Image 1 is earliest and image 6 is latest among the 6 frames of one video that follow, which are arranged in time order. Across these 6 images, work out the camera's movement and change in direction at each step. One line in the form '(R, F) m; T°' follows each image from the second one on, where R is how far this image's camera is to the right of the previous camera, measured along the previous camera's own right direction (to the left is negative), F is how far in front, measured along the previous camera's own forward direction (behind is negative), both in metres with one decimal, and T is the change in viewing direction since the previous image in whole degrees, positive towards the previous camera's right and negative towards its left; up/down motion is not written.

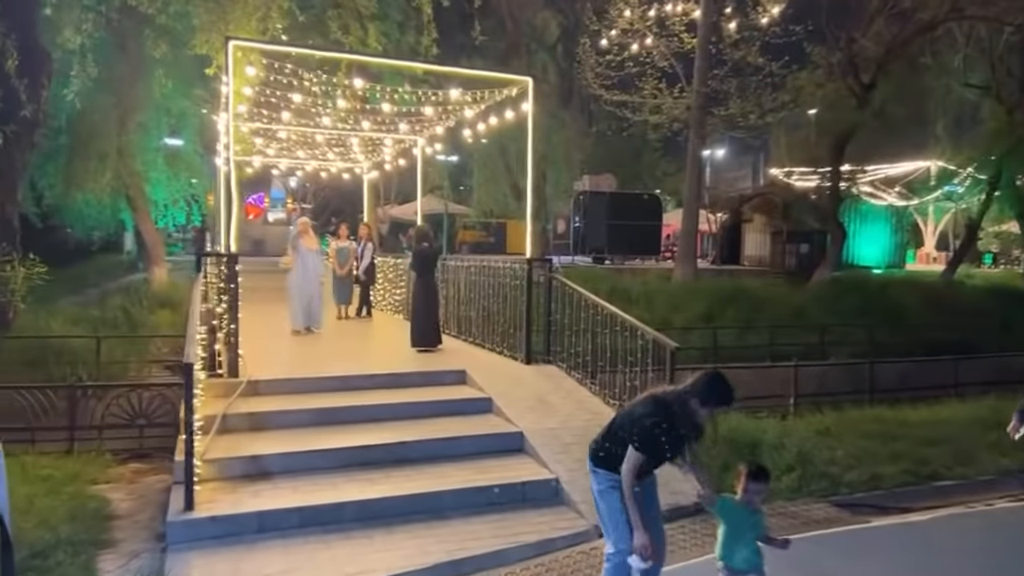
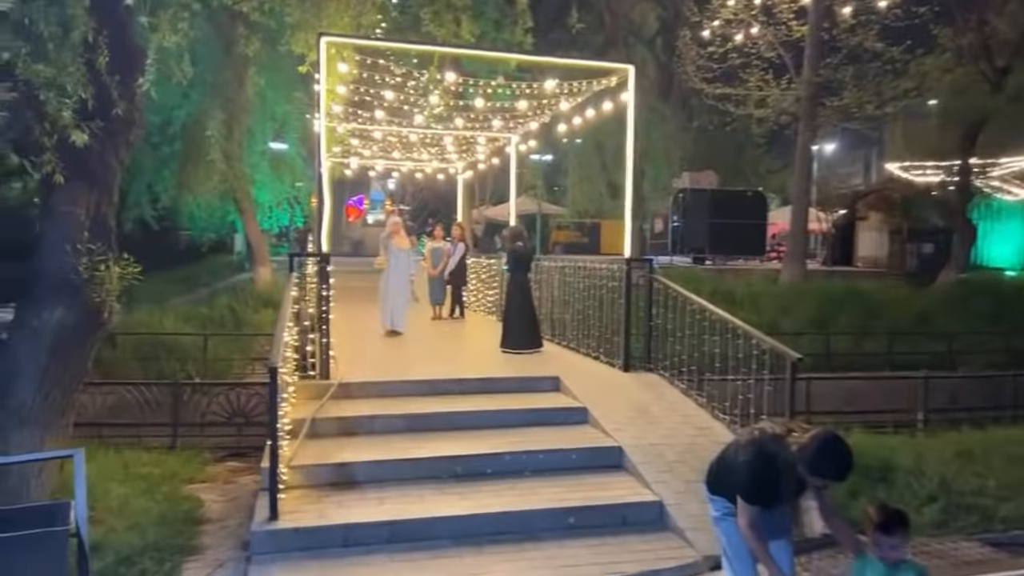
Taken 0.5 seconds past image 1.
(0.0, +0.5) m; -7°
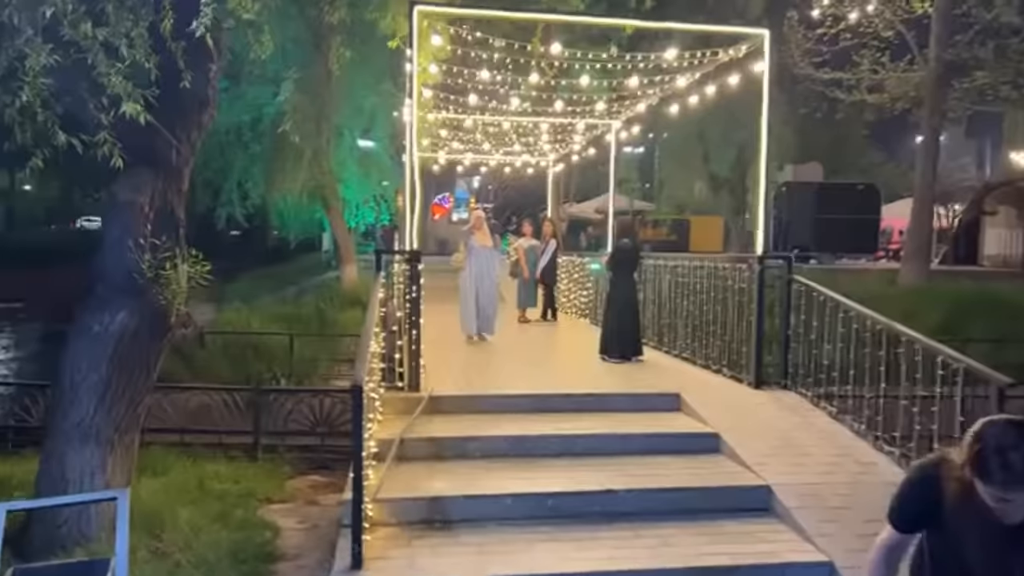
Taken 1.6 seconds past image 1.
(-0.3, +1.0) m; -6°
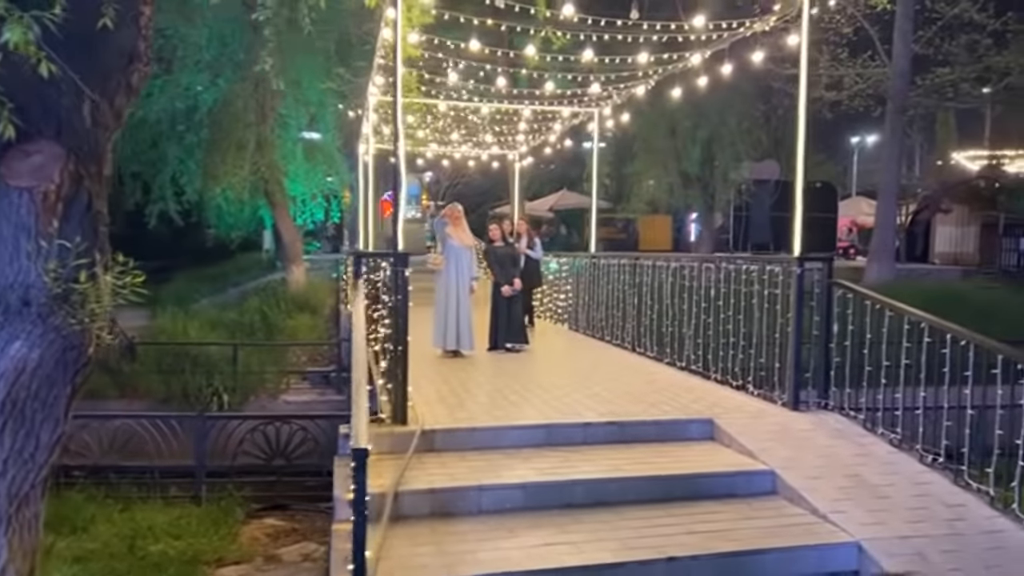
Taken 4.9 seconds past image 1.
(-0.5, +1.2) m; +5°
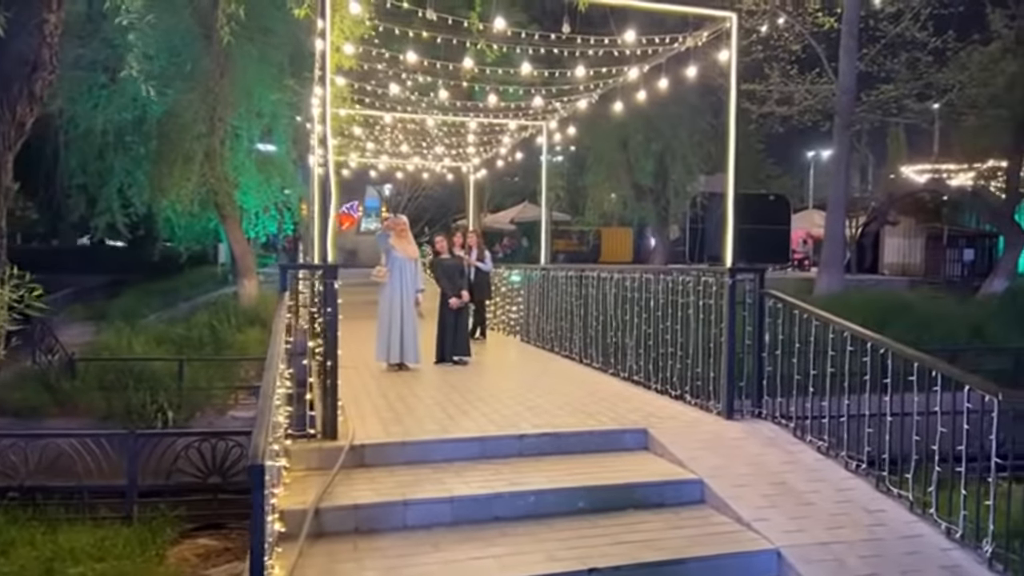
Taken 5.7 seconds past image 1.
(+0.3, 0.0) m; +3°
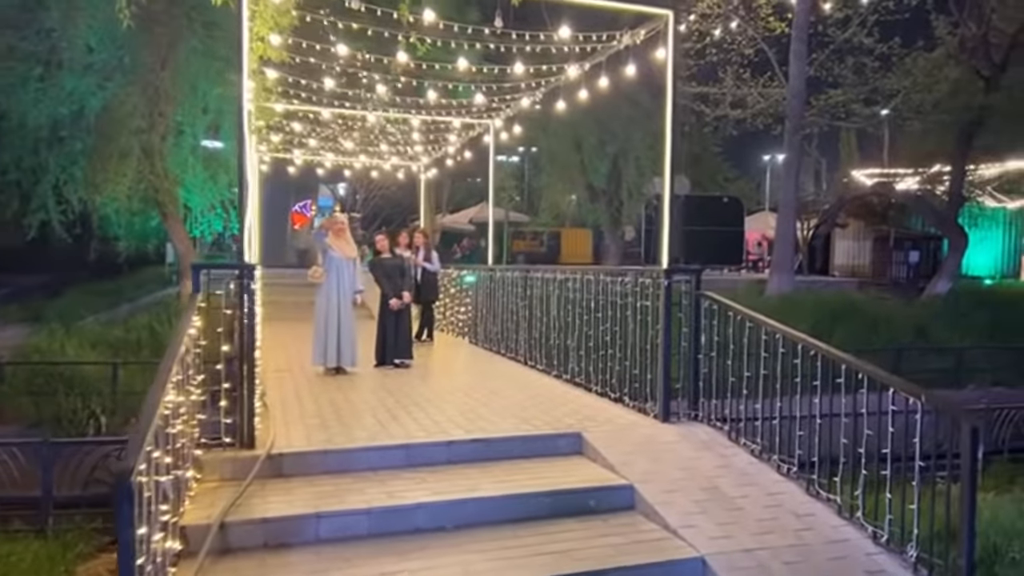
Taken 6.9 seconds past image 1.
(+0.3, +0.2) m; +3°
